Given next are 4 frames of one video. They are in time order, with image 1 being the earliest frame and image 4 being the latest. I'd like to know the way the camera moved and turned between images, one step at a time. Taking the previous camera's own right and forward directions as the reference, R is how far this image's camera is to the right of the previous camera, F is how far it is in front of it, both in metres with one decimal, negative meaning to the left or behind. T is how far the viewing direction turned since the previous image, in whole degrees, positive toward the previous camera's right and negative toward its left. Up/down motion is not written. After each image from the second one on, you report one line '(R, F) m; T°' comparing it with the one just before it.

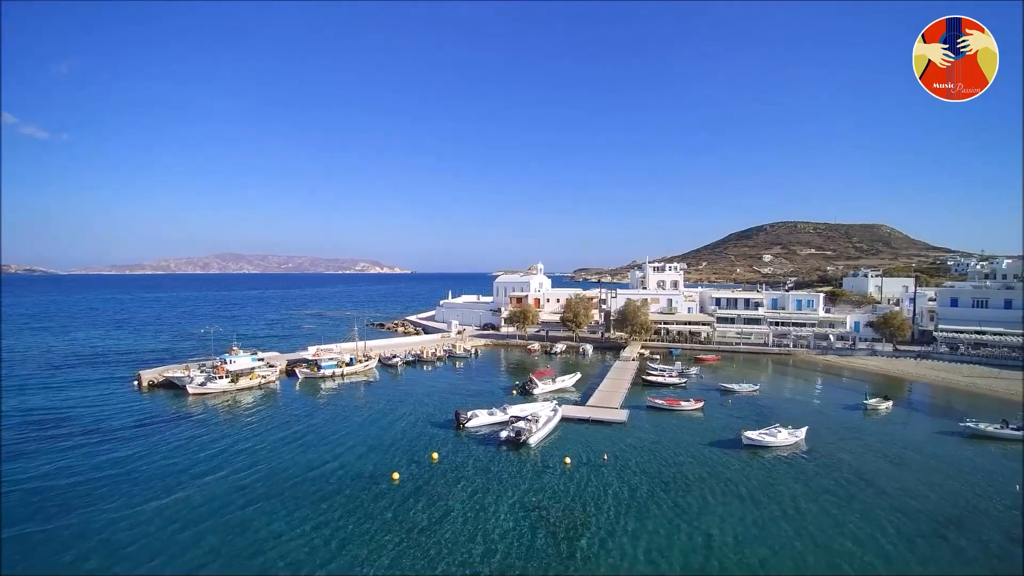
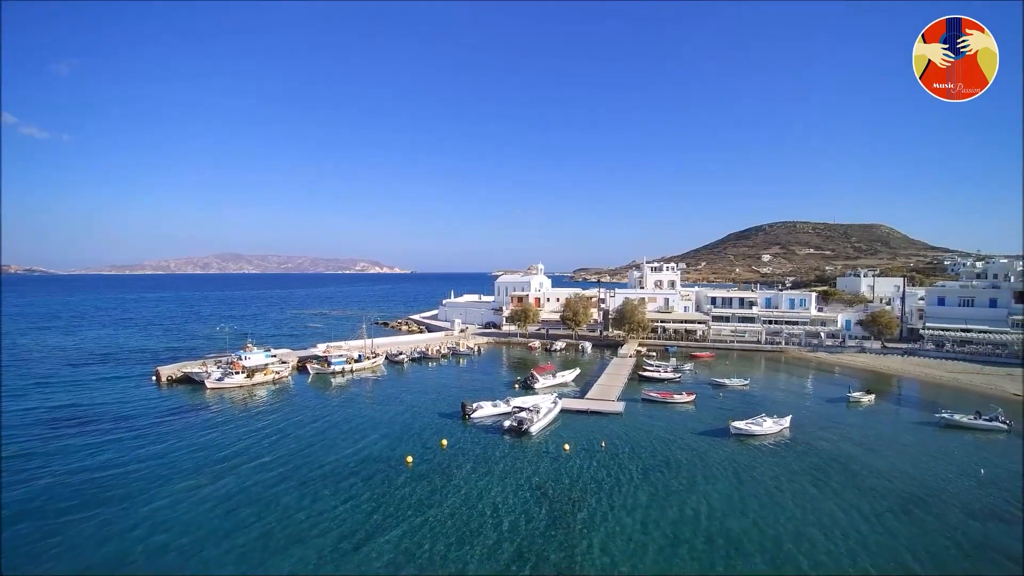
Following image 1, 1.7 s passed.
(-0.4, -4.1) m; 0°
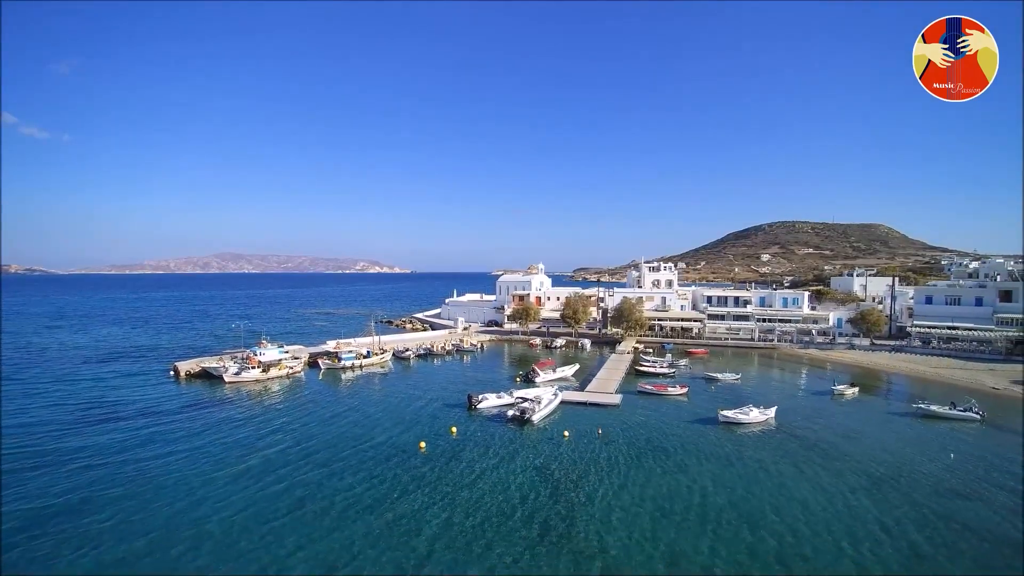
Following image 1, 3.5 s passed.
(-0.4, -4.4) m; 0°
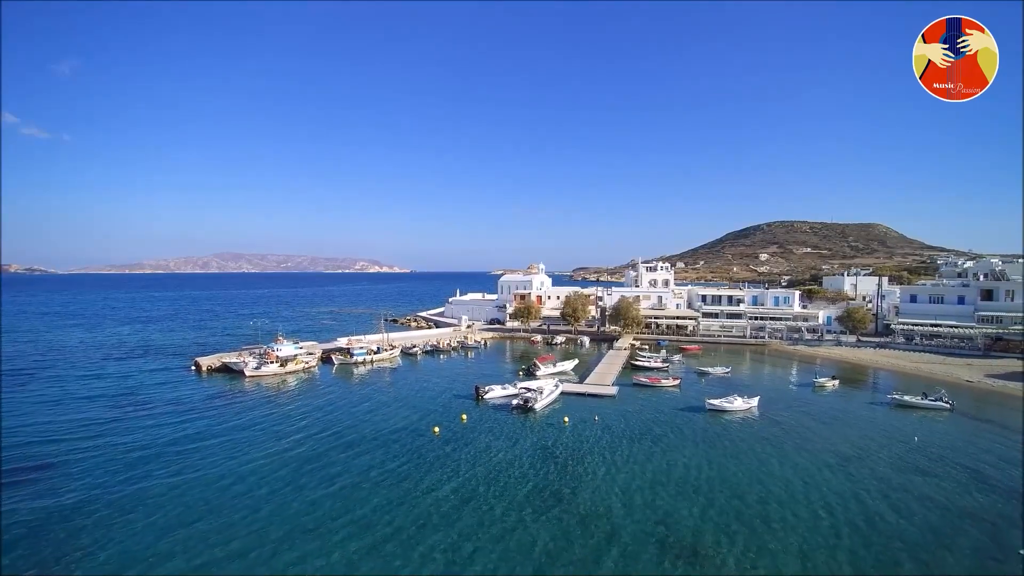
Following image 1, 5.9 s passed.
(-0.6, -5.6) m; 0°
